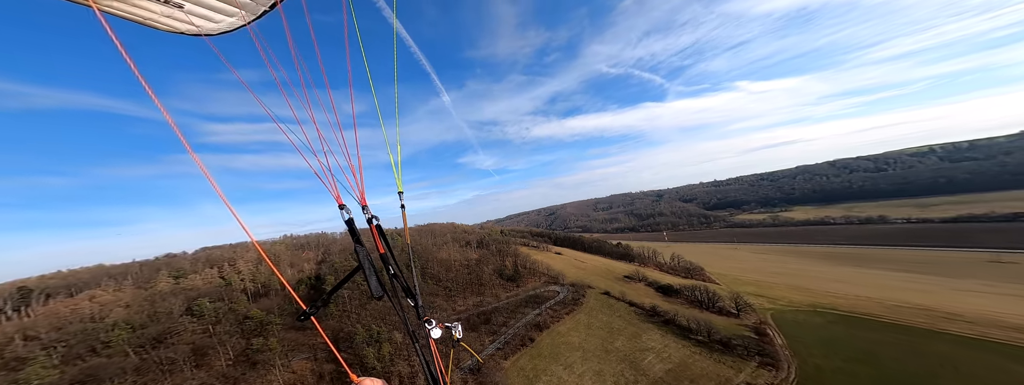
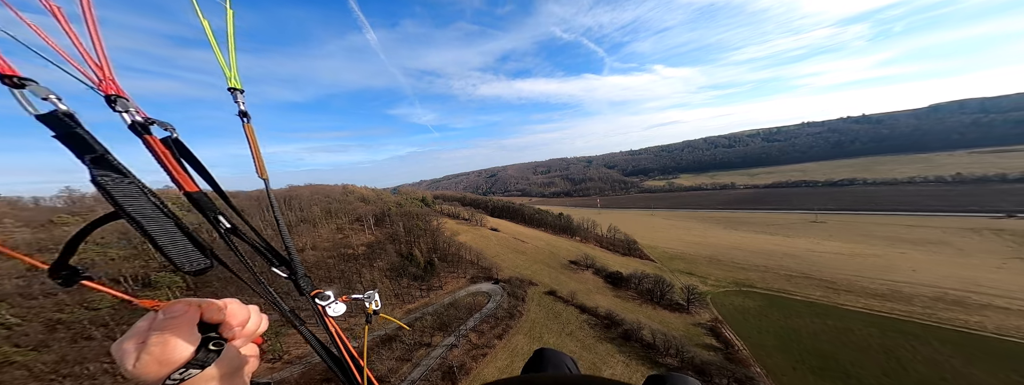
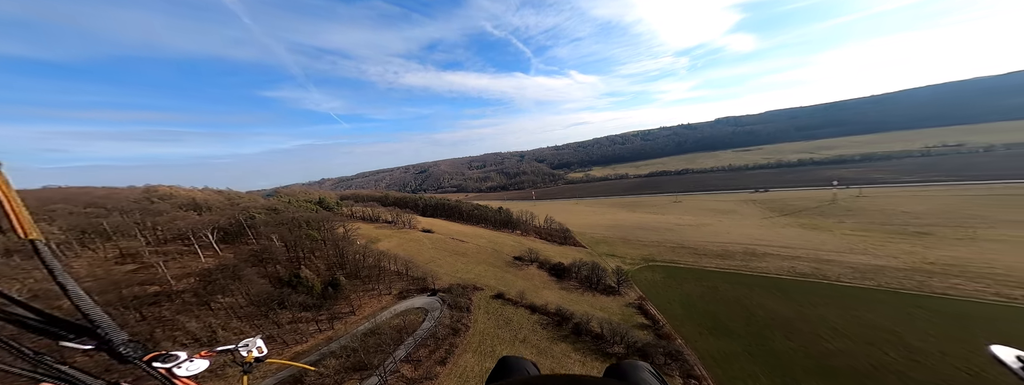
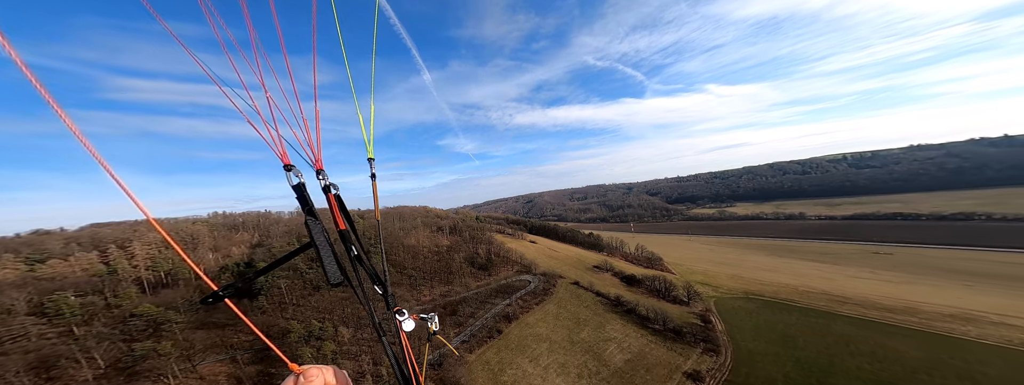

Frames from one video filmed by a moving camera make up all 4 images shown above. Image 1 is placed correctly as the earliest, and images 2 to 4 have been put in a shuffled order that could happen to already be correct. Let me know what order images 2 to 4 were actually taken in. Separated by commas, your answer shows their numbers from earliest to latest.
4, 2, 3
